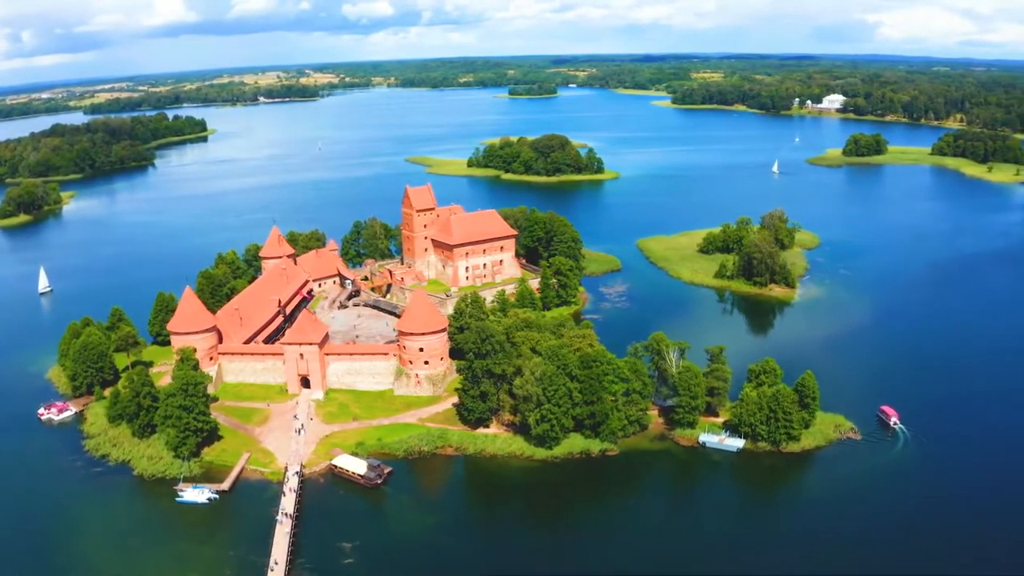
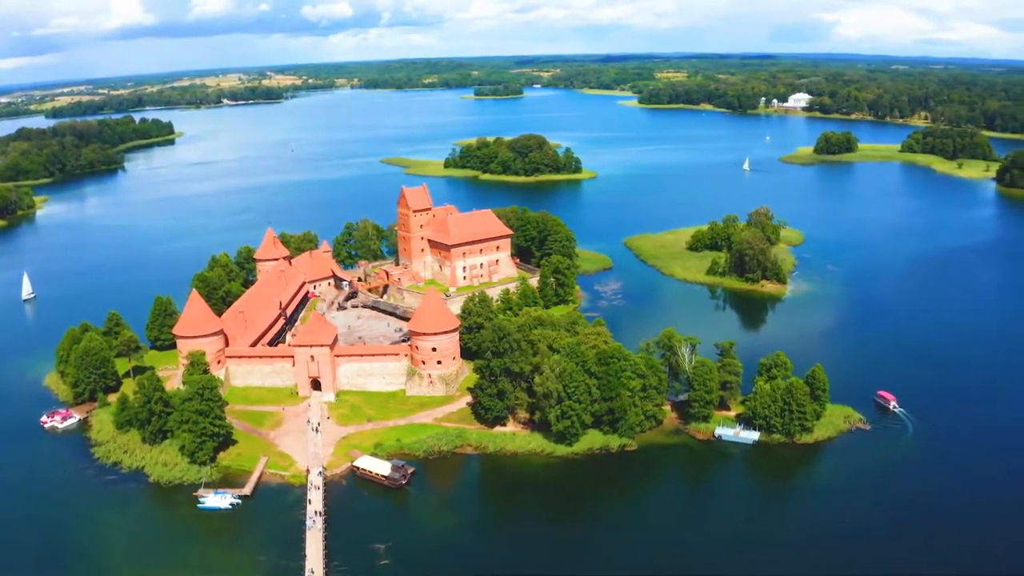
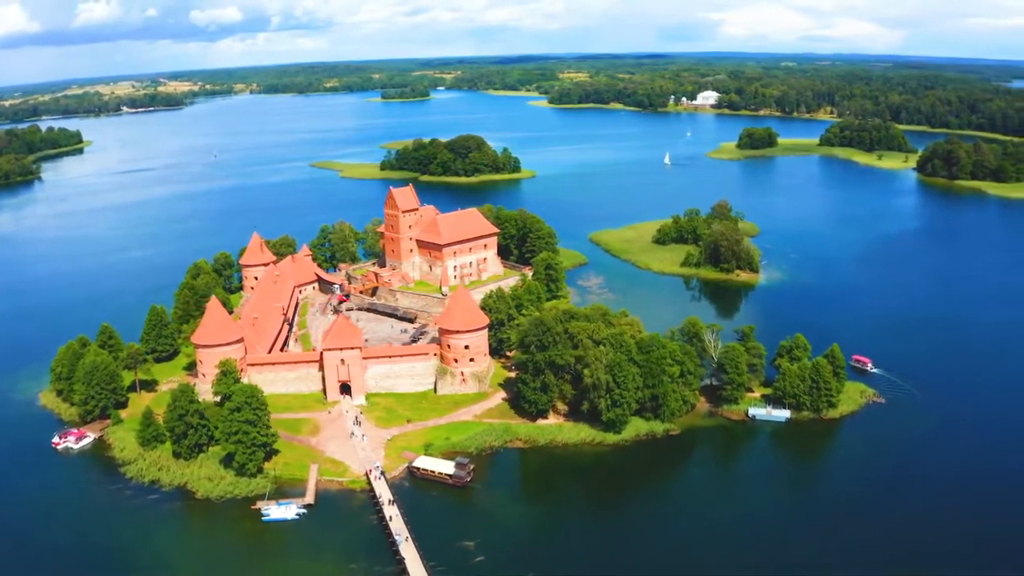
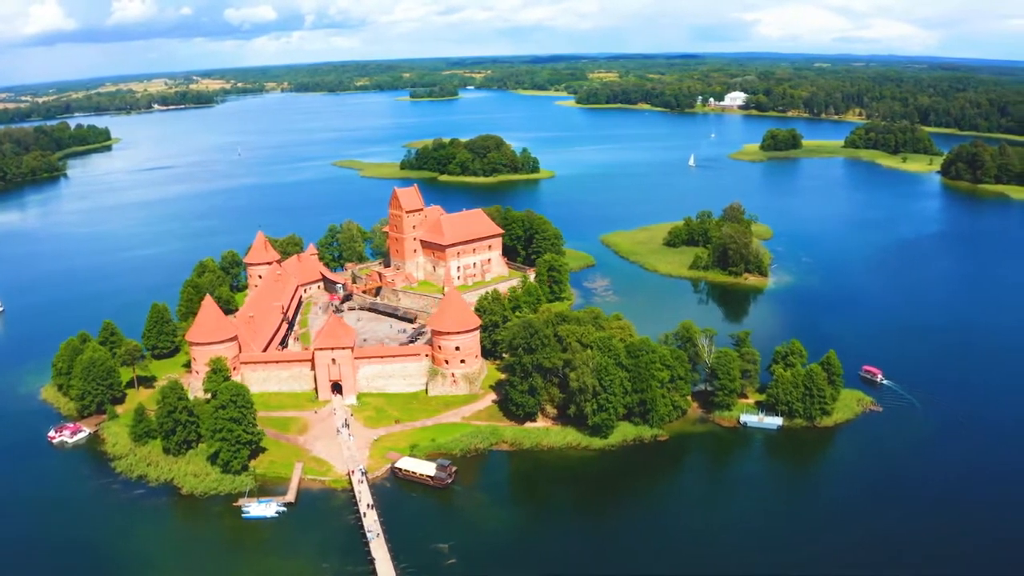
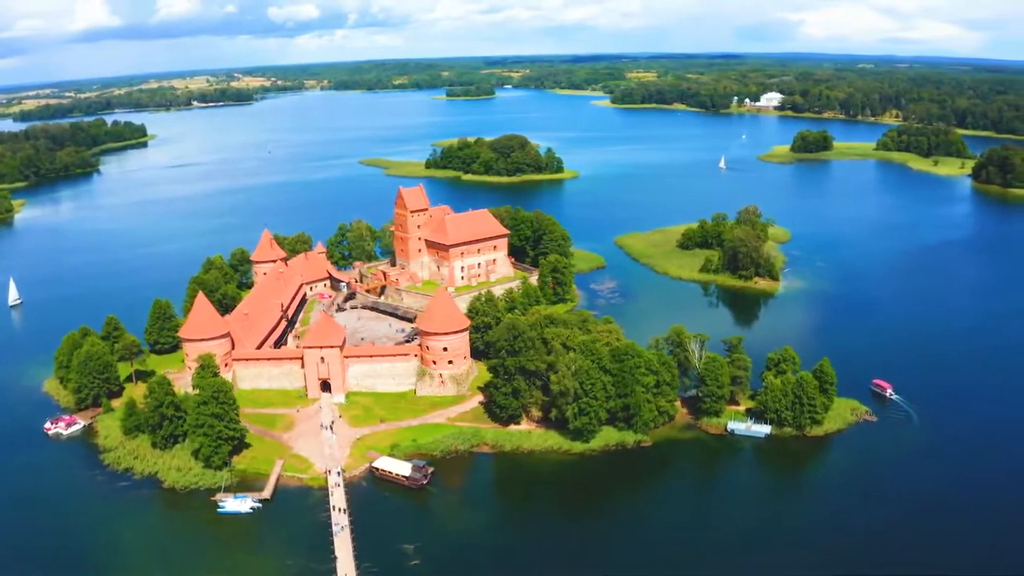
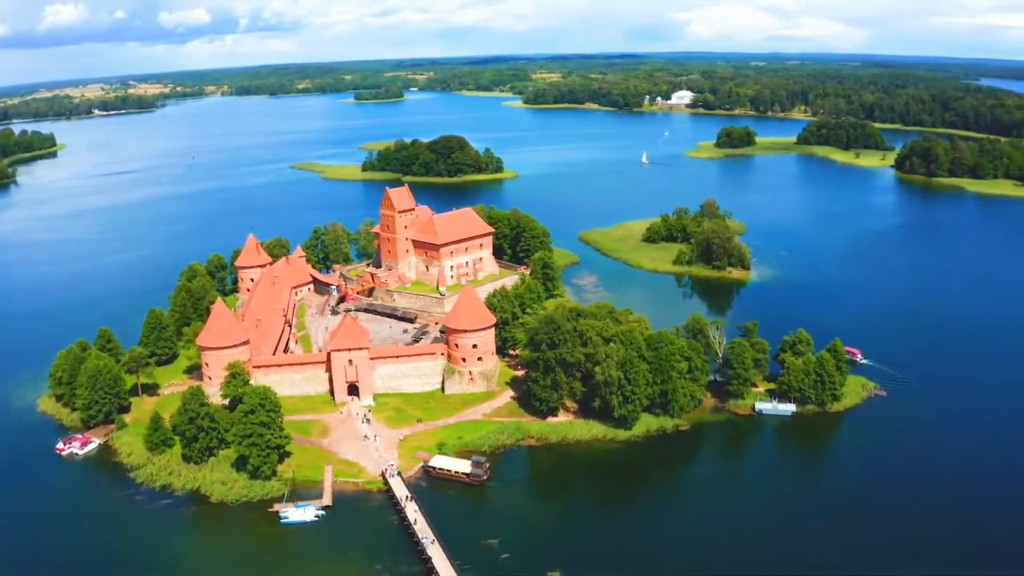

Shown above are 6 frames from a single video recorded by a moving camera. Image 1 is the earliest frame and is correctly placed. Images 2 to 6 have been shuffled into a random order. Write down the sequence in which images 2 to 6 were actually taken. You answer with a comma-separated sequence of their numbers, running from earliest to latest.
2, 5, 4, 3, 6
